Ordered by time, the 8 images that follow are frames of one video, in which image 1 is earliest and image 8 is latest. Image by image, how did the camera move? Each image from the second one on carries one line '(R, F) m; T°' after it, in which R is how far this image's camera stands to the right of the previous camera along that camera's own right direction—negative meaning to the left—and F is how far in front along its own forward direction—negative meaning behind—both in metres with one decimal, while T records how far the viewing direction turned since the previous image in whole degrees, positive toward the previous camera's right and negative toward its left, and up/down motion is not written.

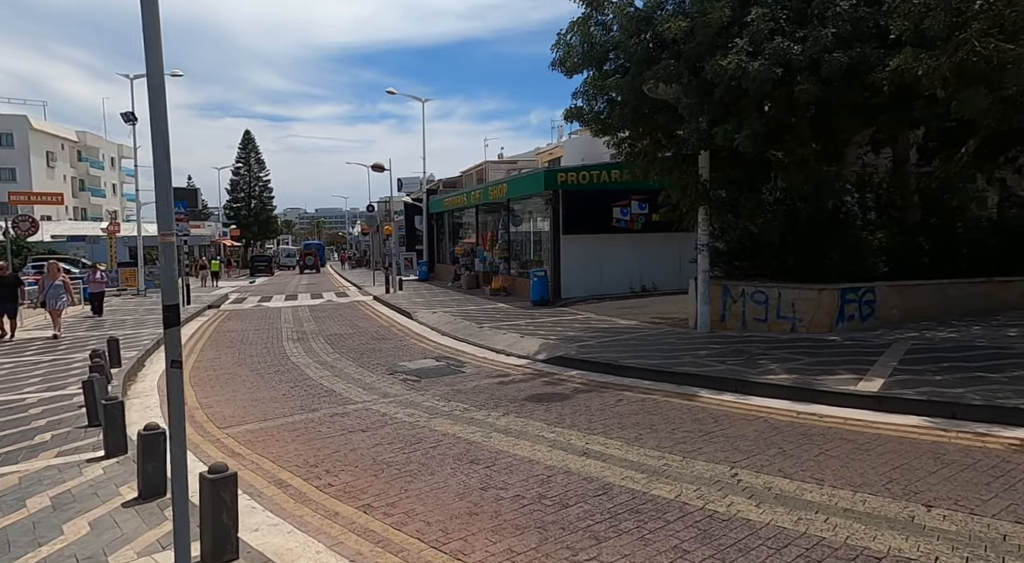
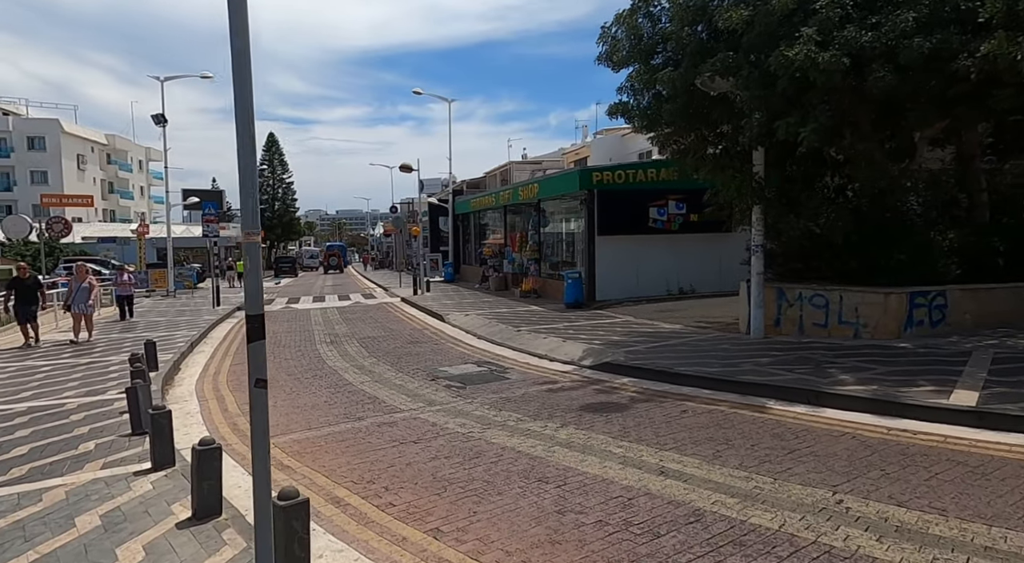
(-0.4, +0.4) m; -2°
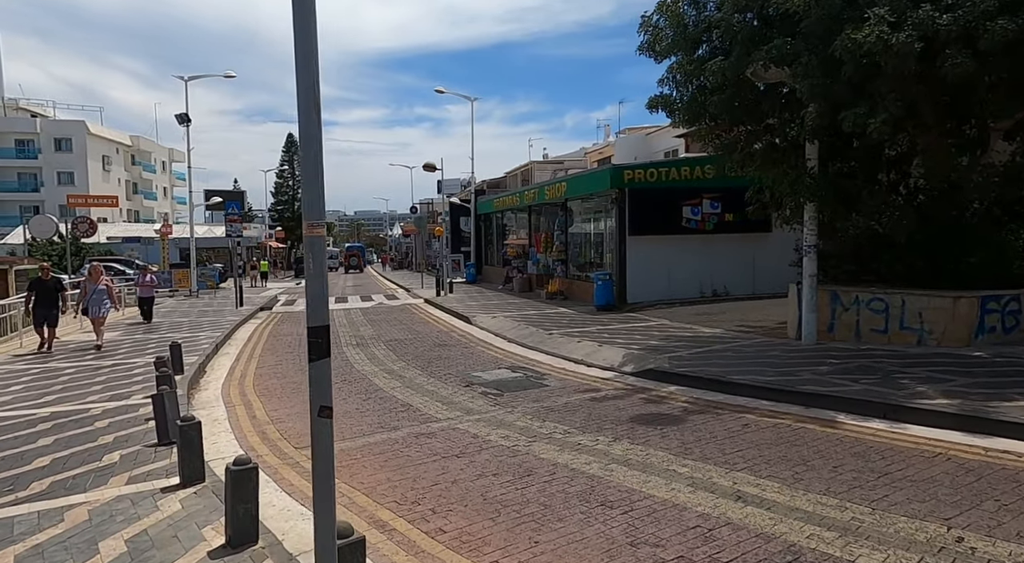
(-0.3, +0.5) m; -2°
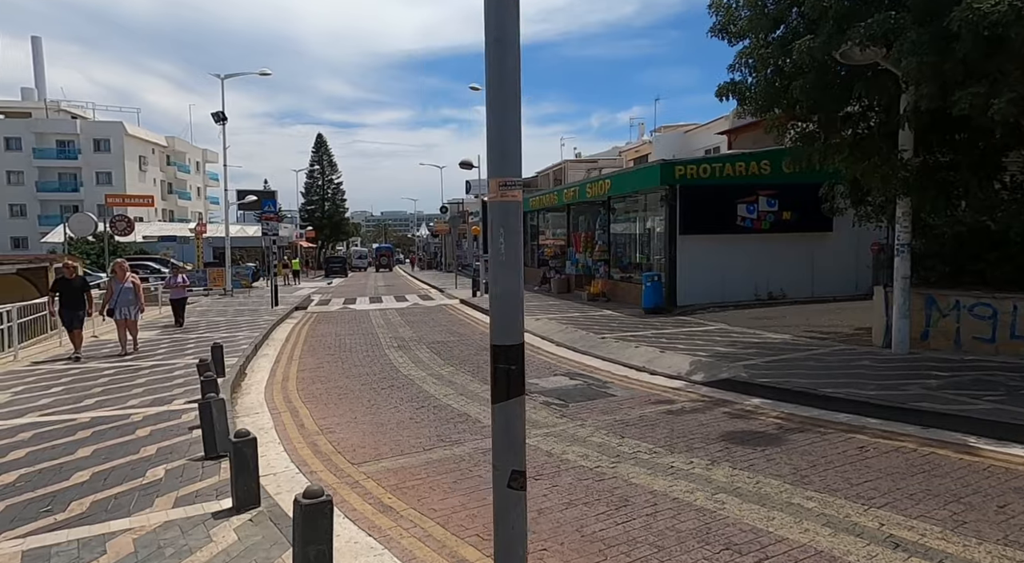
(-0.5, +0.7) m; -2°
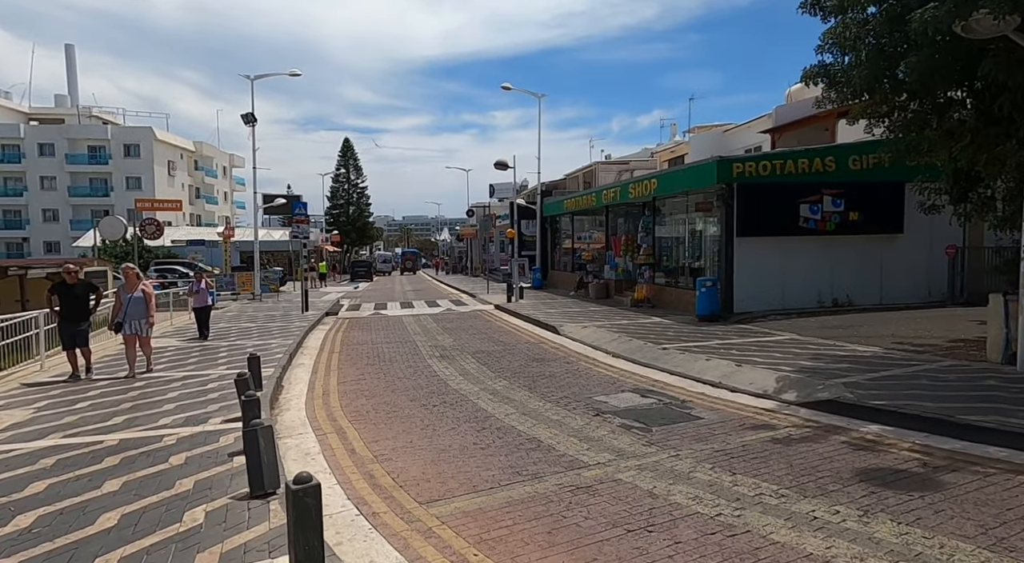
(-0.6, +1.0) m; -2°
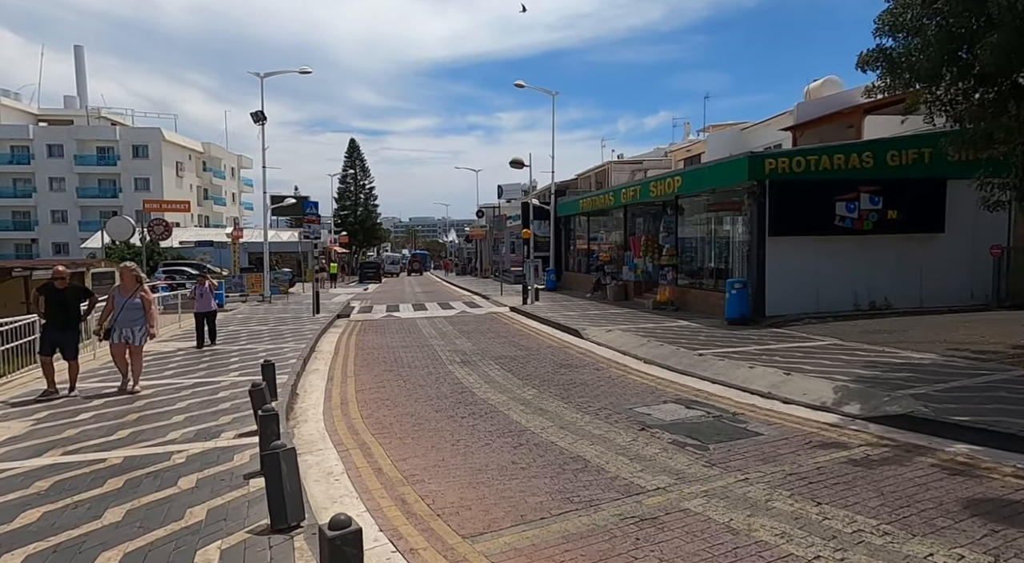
(-0.4, +0.7) m; -1°
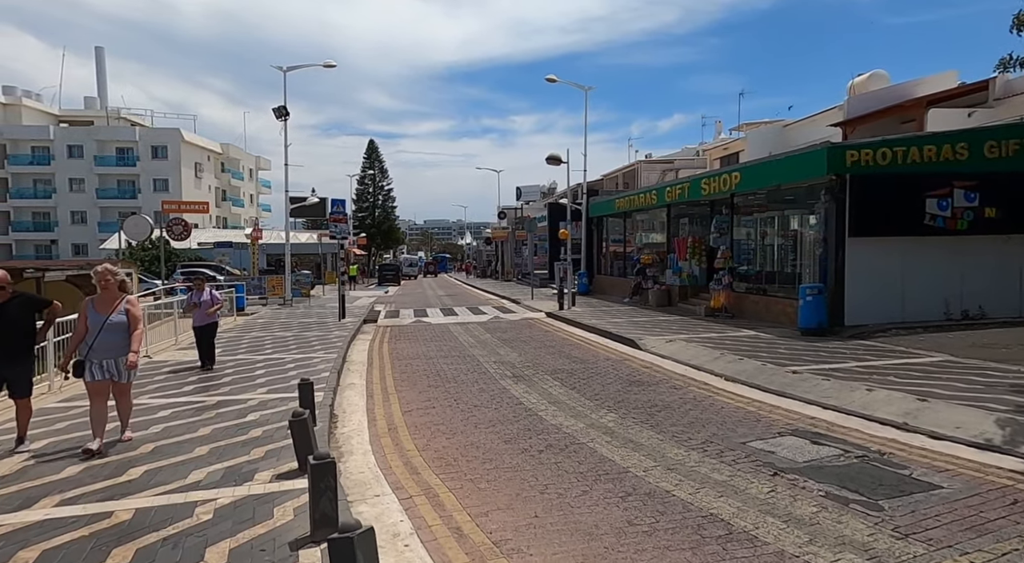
(-0.8, +1.5) m; -1°
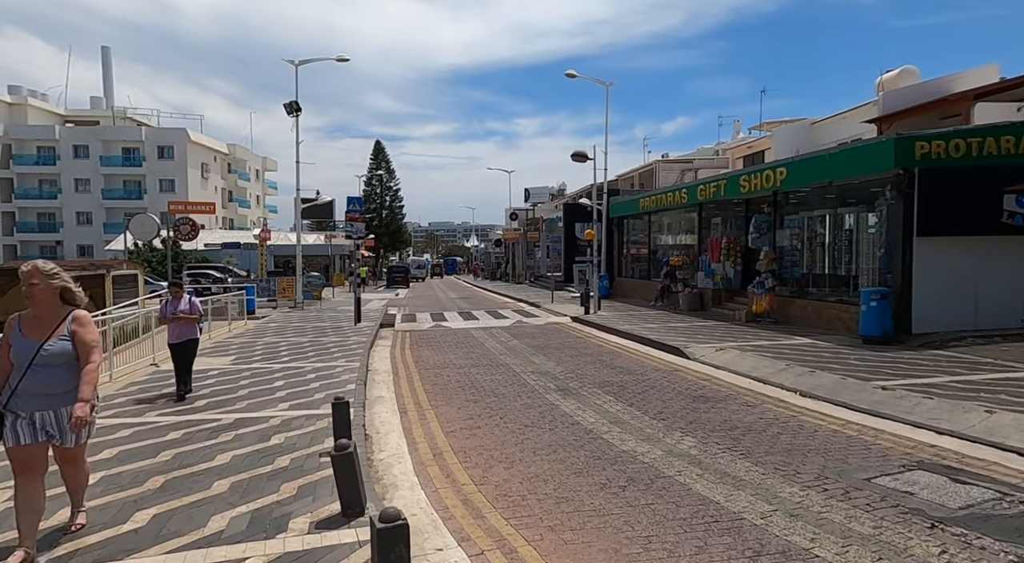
(-0.7, +1.2) m; 0°
